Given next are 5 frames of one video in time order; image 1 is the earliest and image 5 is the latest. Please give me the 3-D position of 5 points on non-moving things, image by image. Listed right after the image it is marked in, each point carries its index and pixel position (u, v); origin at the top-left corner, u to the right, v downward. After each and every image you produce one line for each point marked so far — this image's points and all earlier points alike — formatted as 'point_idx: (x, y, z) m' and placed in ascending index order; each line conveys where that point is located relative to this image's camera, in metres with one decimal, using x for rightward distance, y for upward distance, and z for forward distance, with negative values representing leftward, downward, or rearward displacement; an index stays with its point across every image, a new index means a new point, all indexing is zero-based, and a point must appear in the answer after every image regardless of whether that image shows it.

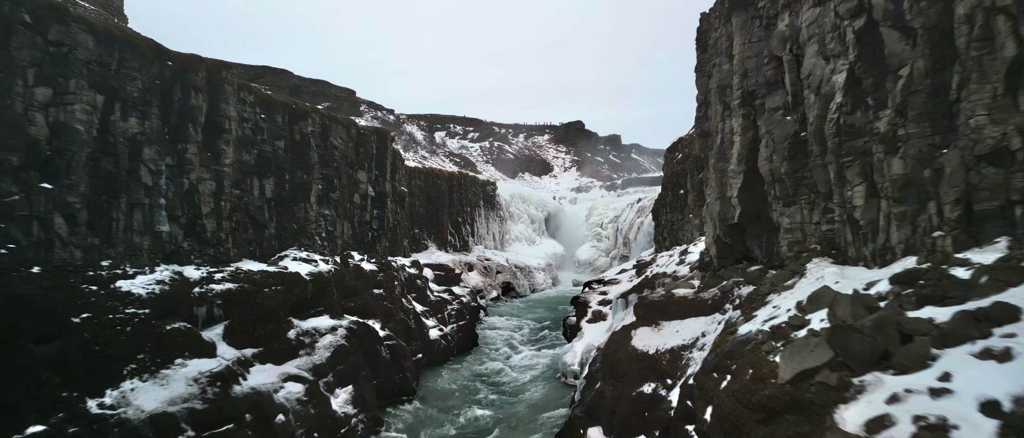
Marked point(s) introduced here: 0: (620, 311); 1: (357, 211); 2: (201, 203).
0: (+2.7, -2.3, +17.0) m
1: (-4.2, +0.2, +18.8) m
2: (-5.3, +0.3, +11.7) m
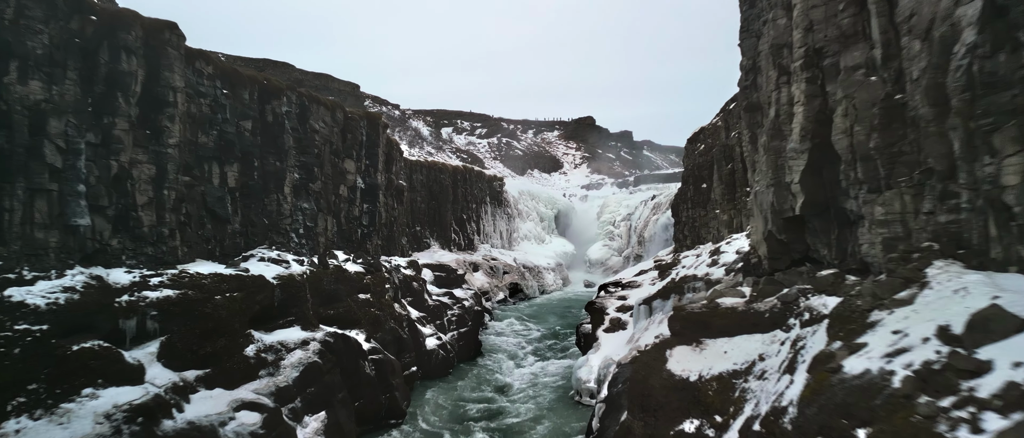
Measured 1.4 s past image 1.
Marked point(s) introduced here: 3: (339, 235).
0: (+2.8, -2.2, +14.8) m
1: (-4.1, +0.3, +16.6) m
2: (-5.2, +0.4, +9.6) m
3: (-4.1, -0.4, +16.4) m
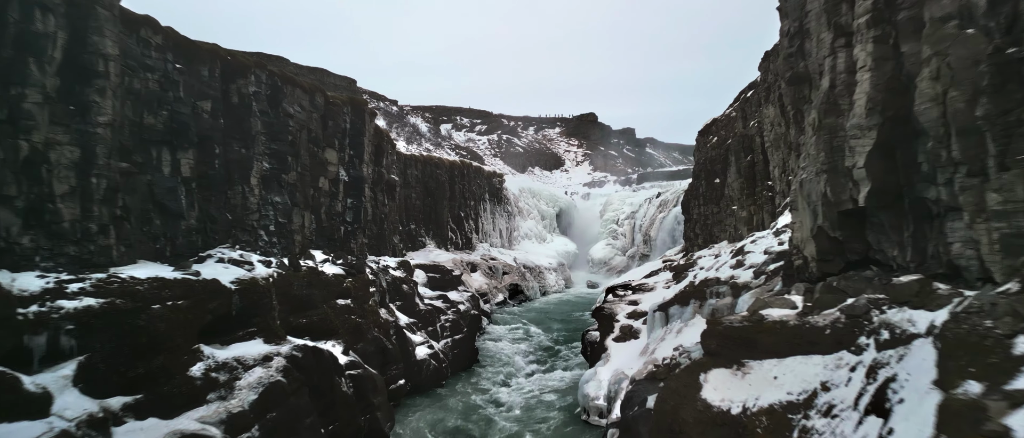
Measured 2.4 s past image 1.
0: (+2.8, -2.1, +13.1) m
1: (-4.1, +0.4, +15.0) m
2: (-5.3, +0.5, +7.9) m
3: (-4.2, -0.3, +14.7) m
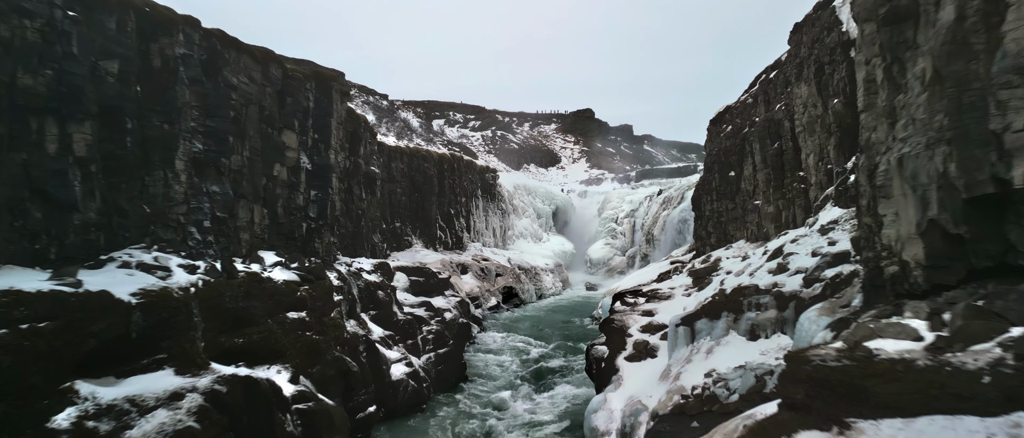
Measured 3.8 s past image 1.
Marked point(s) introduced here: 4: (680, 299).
0: (+2.6, -2.0, +10.8) m
1: (-4.2, +0.5, +12.6) m
2: (-5.4, +0.6, +5.5) m
3: (-4.3, -0.2, +12.3) m
4: (+3.2, -1.5, +13.1) m
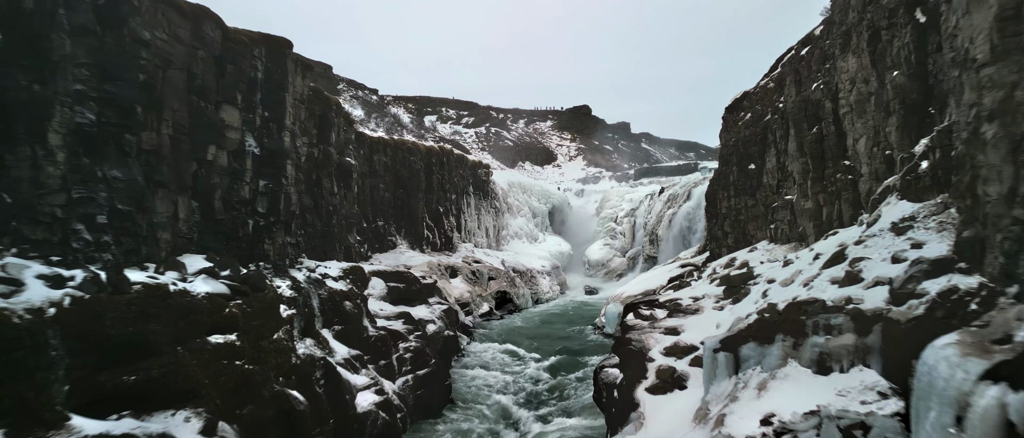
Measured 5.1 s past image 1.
0: (+2.5, -1.9, +8.4) m
1: (-4.3, +0.6, +10.2) m
2: (-5.4, +0.6, +3.1) m
3: (-4.4, -0.1, +9.9) m
4: (+3.1, -1.5, +10.8) m
